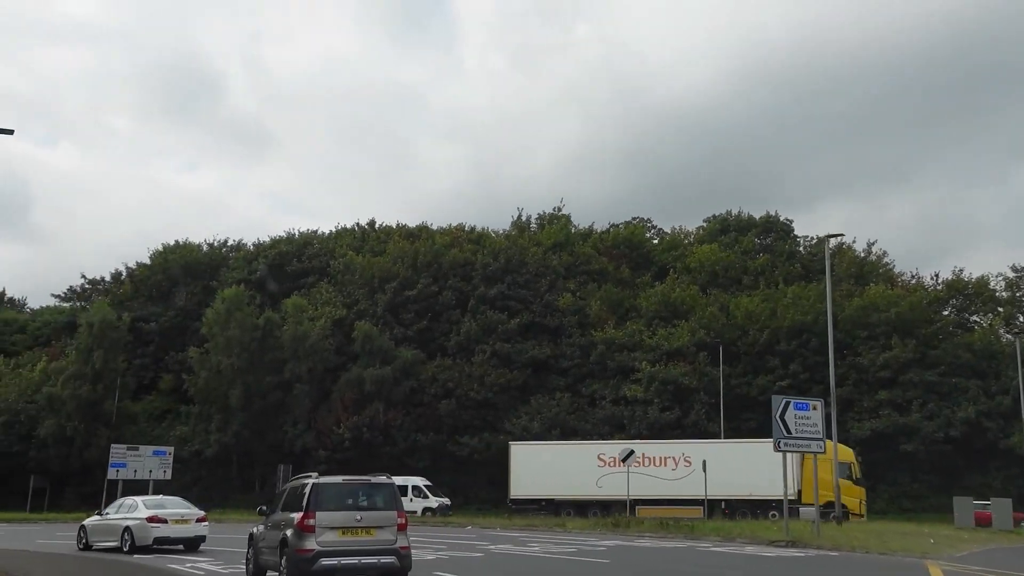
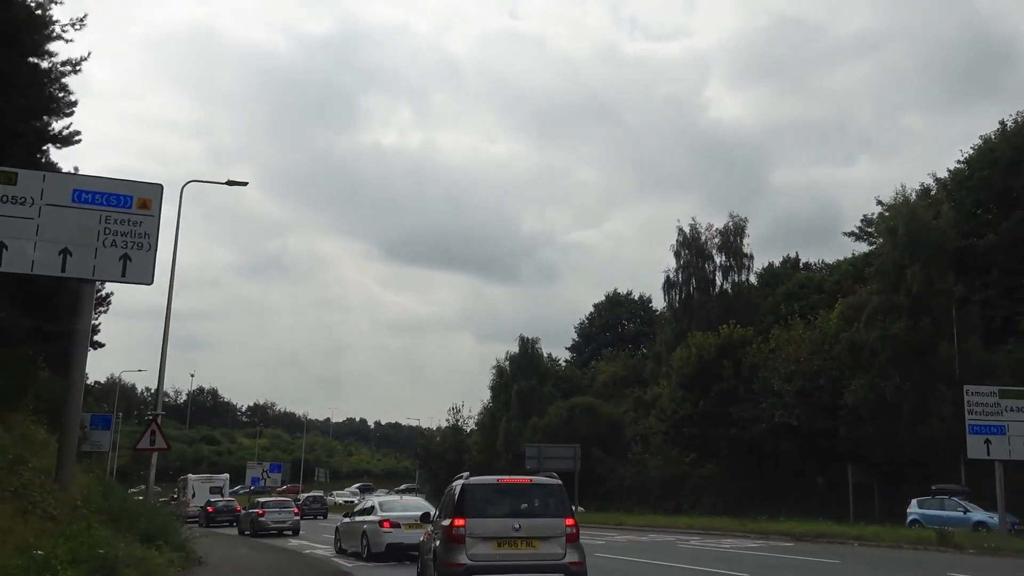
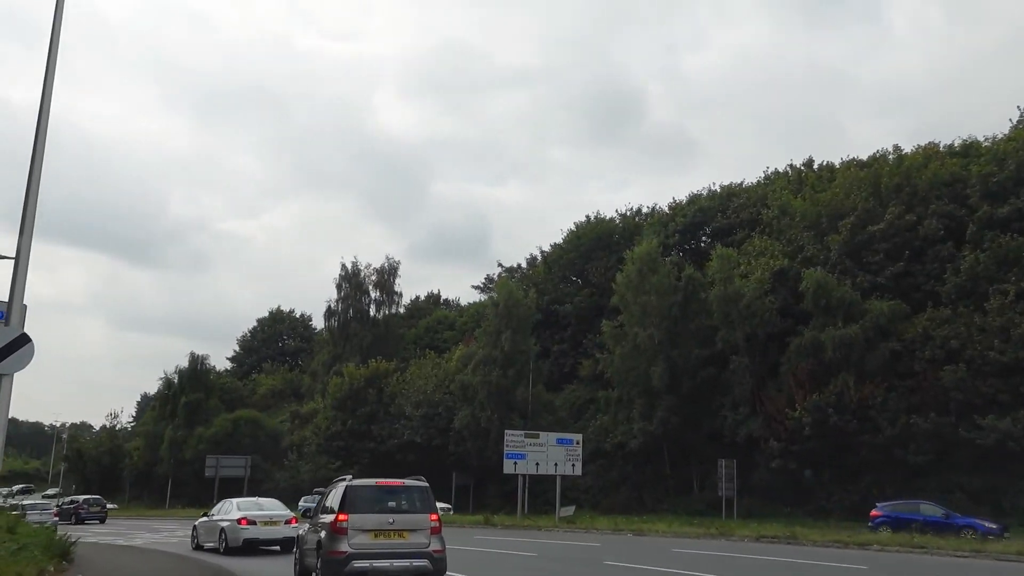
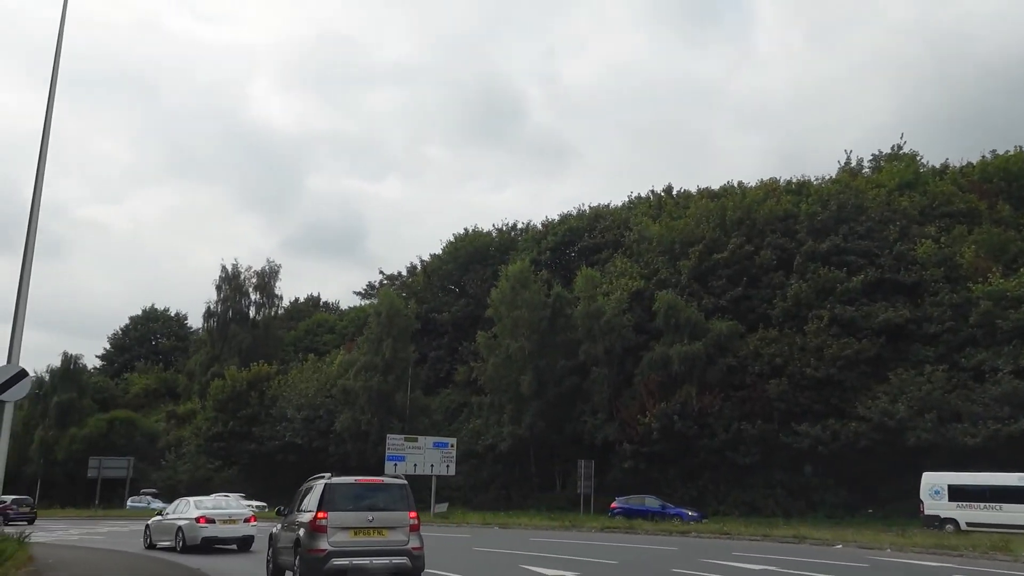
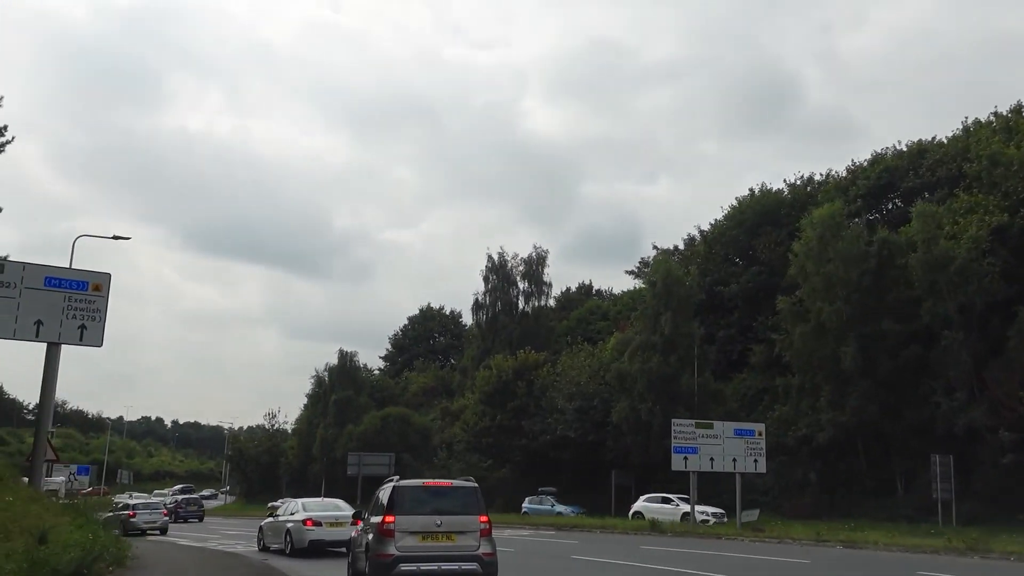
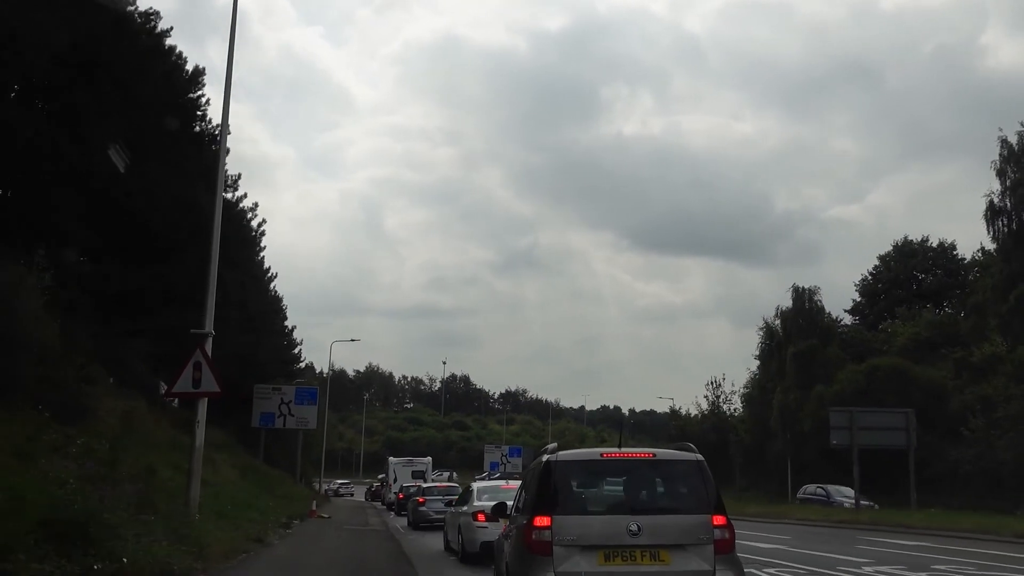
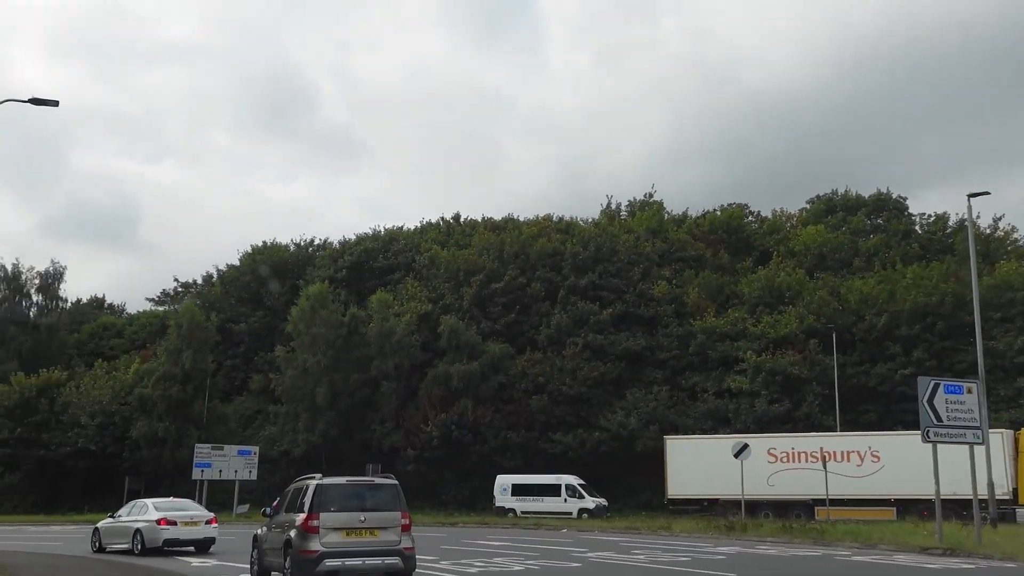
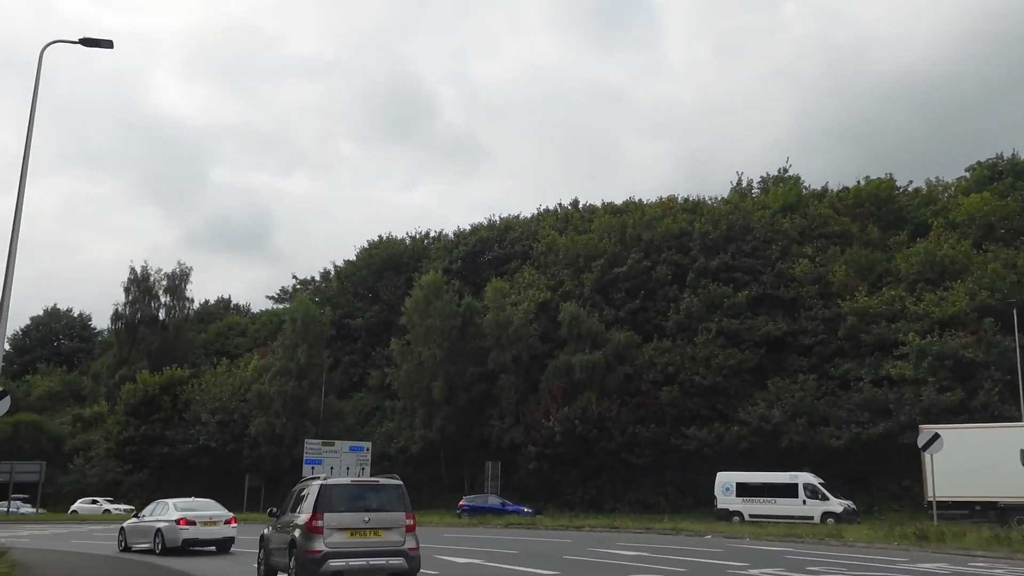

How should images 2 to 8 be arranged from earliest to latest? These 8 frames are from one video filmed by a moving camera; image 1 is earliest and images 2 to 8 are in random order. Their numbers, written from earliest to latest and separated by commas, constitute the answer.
7, 8, 4, 3, 5, 2, 6
